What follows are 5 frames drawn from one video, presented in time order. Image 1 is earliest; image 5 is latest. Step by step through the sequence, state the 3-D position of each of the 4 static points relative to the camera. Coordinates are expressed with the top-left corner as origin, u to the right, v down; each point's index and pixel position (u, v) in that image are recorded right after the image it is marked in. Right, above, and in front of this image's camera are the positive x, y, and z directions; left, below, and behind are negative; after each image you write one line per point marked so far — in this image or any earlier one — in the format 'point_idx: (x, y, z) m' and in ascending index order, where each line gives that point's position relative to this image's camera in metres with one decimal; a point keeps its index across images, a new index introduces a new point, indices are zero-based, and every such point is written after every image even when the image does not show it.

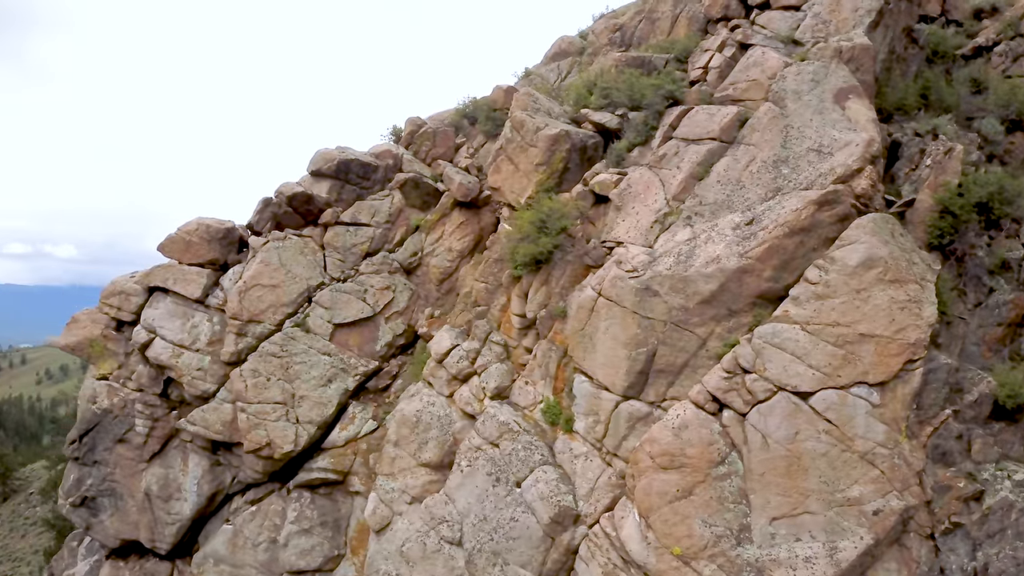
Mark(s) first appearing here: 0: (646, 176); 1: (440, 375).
0: (+1.8, +1.5, +11.2) m
1: (-1.1, -1.3, +12.2) m
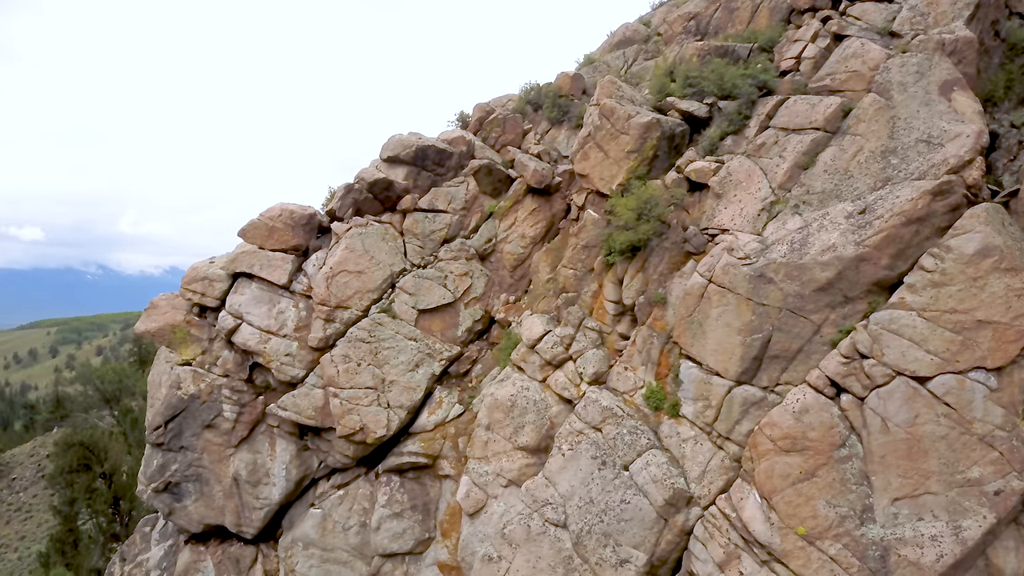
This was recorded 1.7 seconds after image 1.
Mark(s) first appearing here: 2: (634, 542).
0: (+3.2, +1.7, +11.4) m
1: (+0.3, -1.1, +12.4) m
2: (+1.5, -3.2, +10.4) m
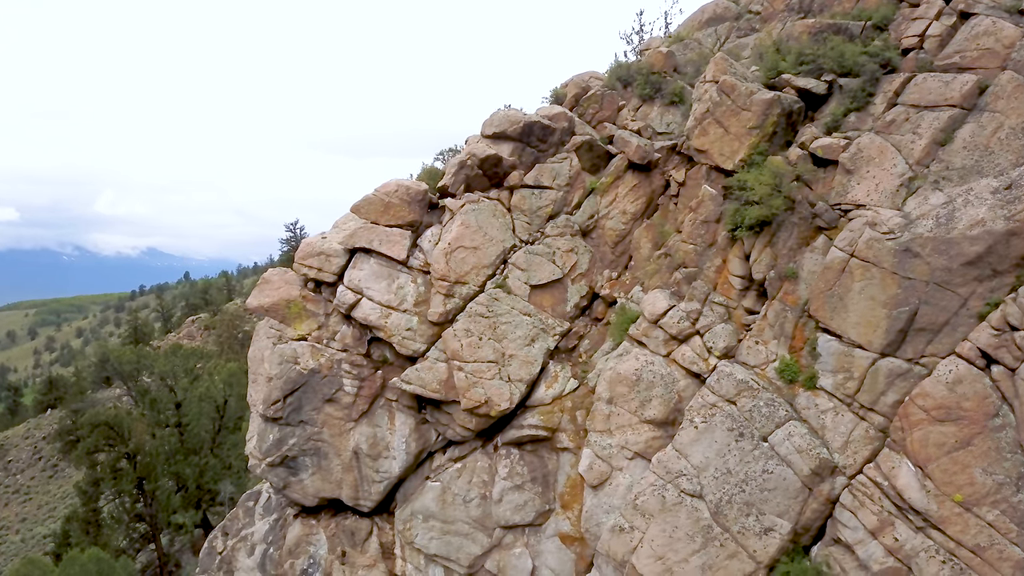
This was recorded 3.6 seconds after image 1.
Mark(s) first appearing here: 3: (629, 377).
0: (+5.1, +2.1, +11.5) m
1: (+2.2, -0.7, +12.5) m
2: (+3.5, -2.9, +10.7) m
3: (+1.8, -1.3, +12.4) m
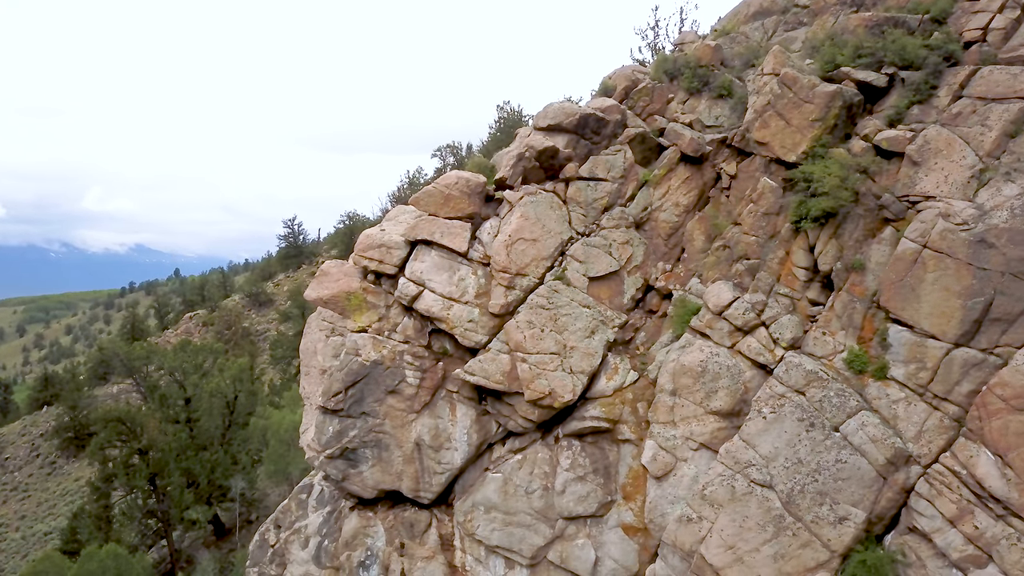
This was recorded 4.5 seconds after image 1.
0: (+6.1, +2.2, +11.6) m
1: (+3.2, -0.6, +12.6) m
2: (+4.4, -2.8, +10.7) m
3: (+2.7, -1.2, +12.4) m
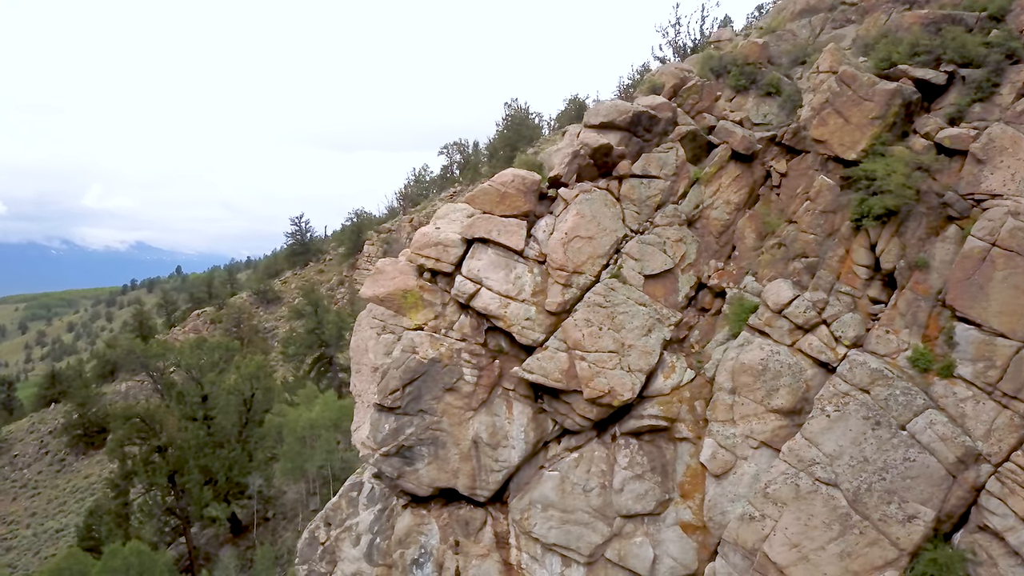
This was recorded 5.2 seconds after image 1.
0: (+7.0, +2.2, +11.6) m
1: (+4.1, -0.6, +12.6) m
2: (+5.3, -2.7, +10.7) m
3: (+3.6, -1.2, +12.4) m
